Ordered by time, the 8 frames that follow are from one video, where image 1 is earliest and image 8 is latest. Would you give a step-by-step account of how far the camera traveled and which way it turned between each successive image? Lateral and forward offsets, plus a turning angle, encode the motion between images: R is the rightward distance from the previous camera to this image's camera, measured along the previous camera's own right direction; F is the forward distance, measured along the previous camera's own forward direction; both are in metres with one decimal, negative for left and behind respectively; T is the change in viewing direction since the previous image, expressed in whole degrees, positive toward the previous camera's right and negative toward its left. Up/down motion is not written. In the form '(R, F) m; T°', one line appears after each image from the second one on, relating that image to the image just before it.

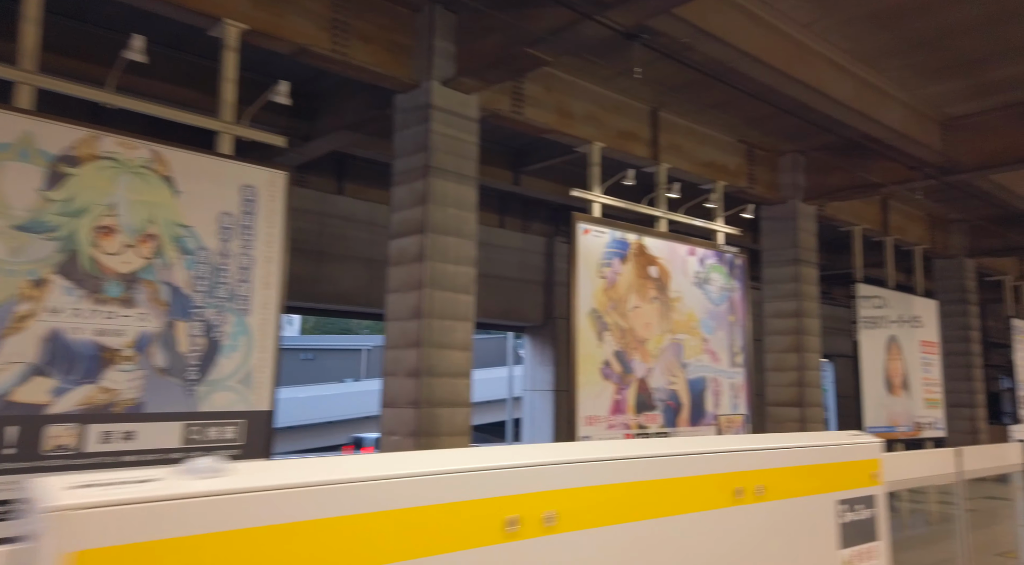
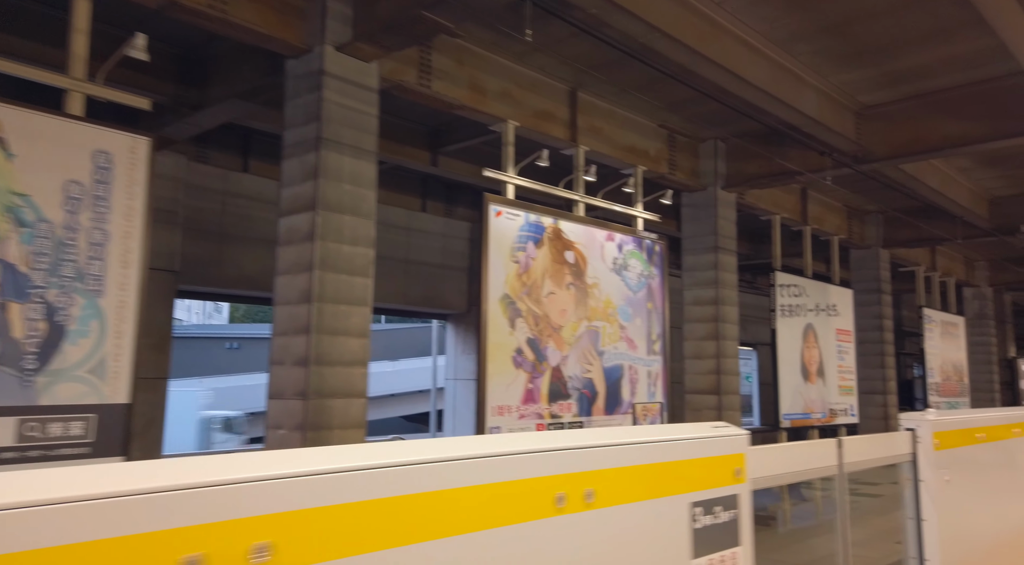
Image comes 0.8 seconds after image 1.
(+0.2, +0.3) m; +5°
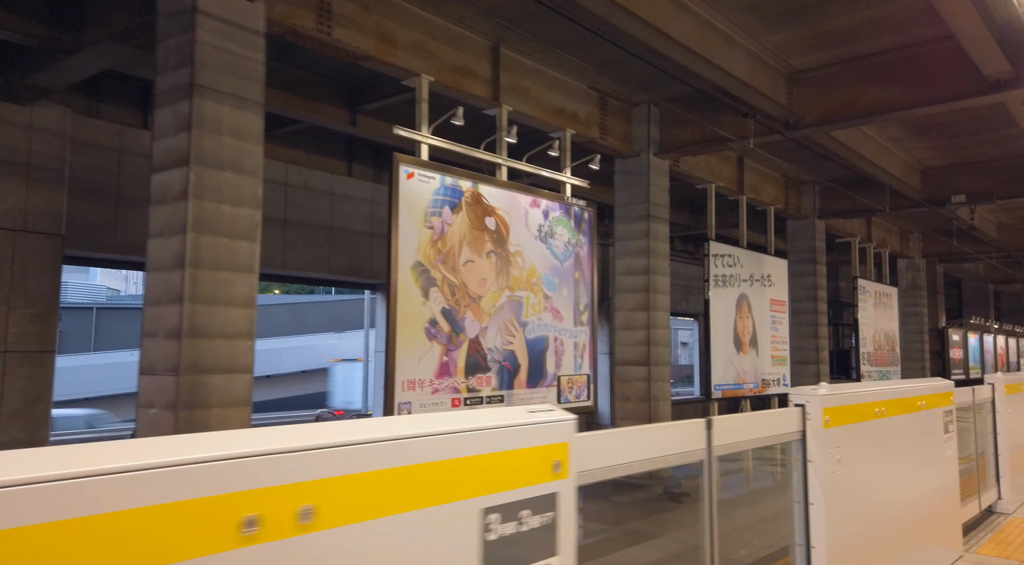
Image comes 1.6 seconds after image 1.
(+0.3, +0.3) m; +3°
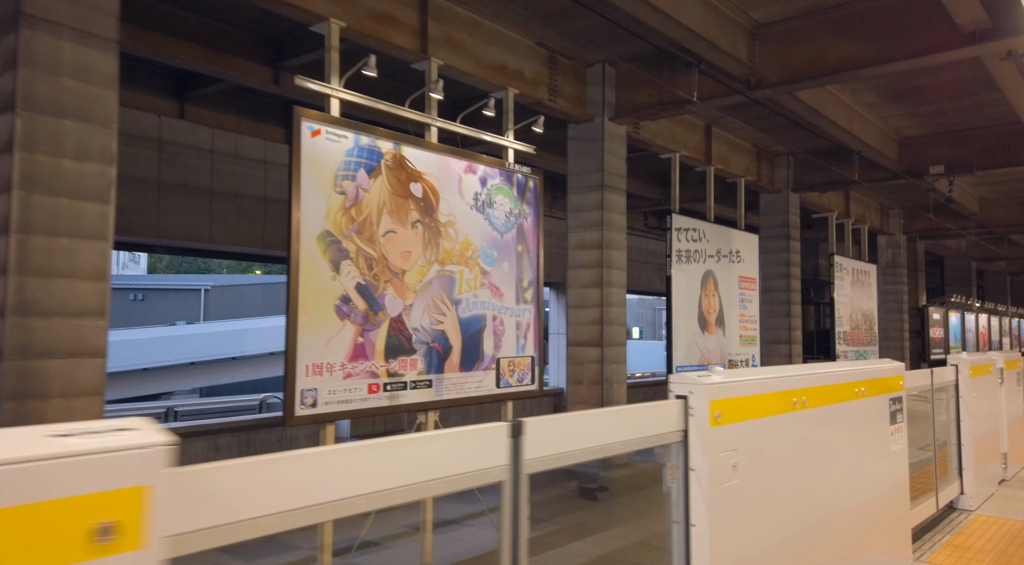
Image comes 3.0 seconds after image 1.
(+0.5, +0.6) m; +1°
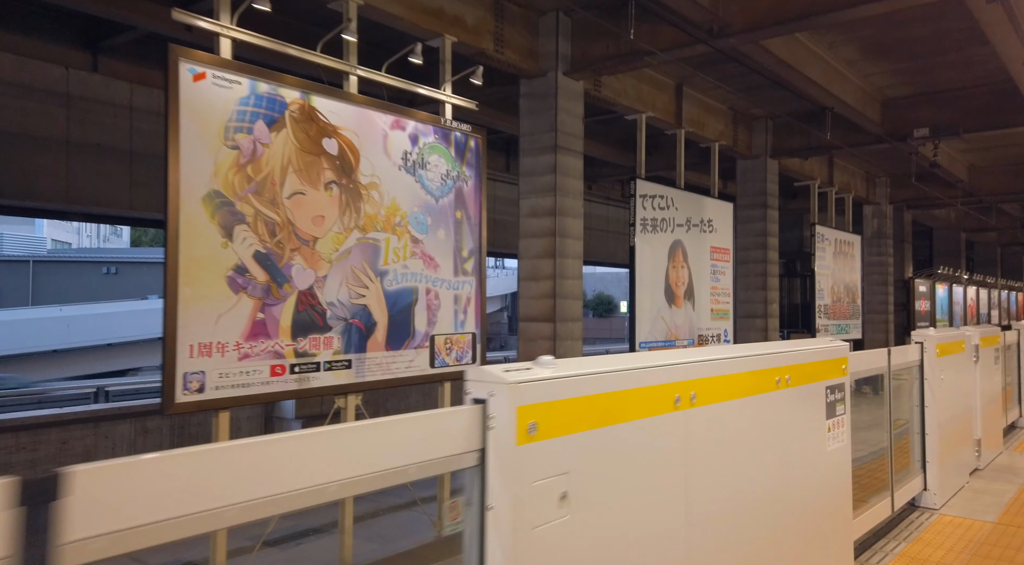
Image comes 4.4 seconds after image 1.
(+0.5, +0.7) m; 0°
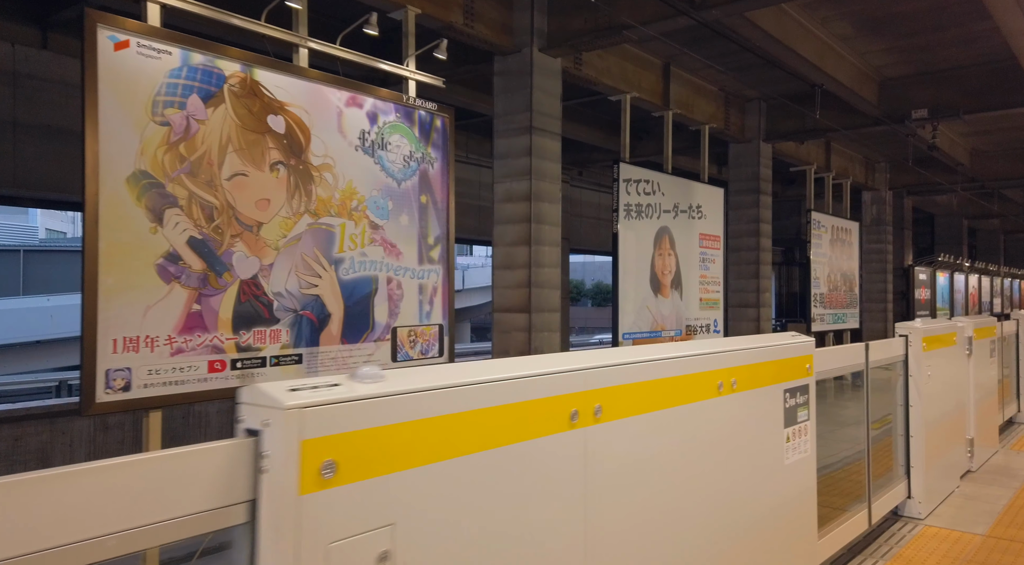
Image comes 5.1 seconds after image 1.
(+0.3, +0.4) m; 0°
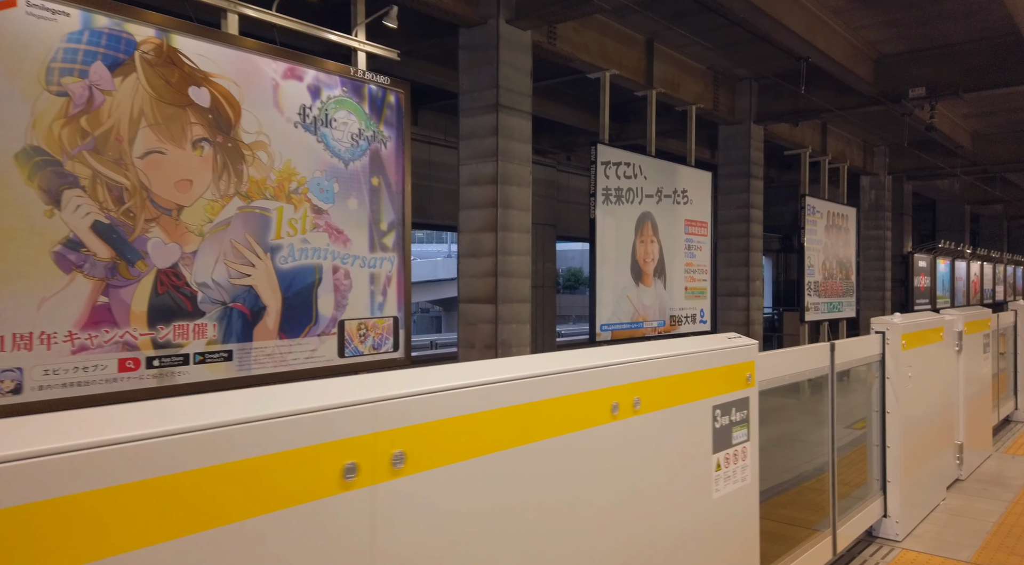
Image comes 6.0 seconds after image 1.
(+0.3, +0.5) m; 0°
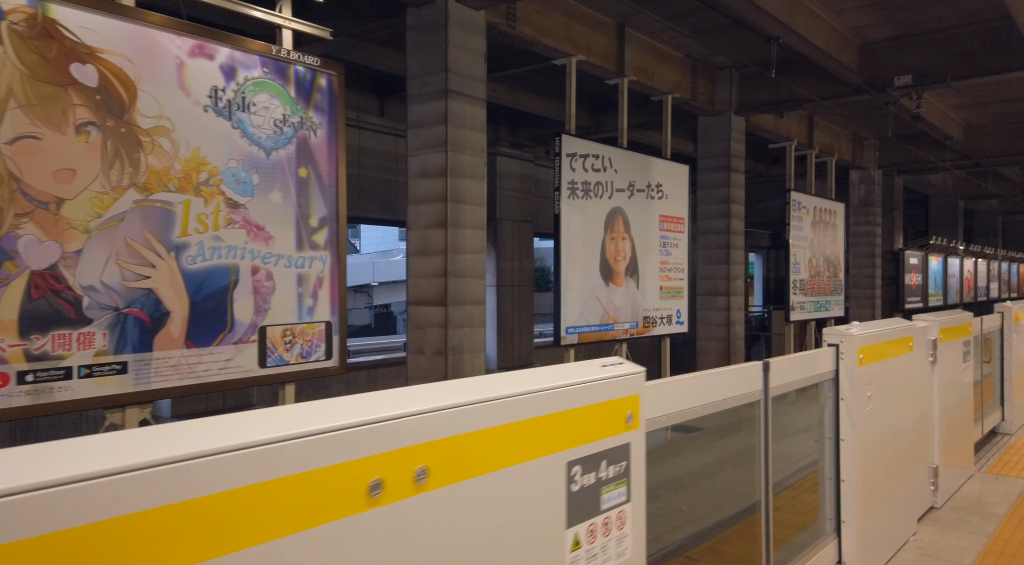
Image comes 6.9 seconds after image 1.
(+0.4, +0.5) m; 0°
